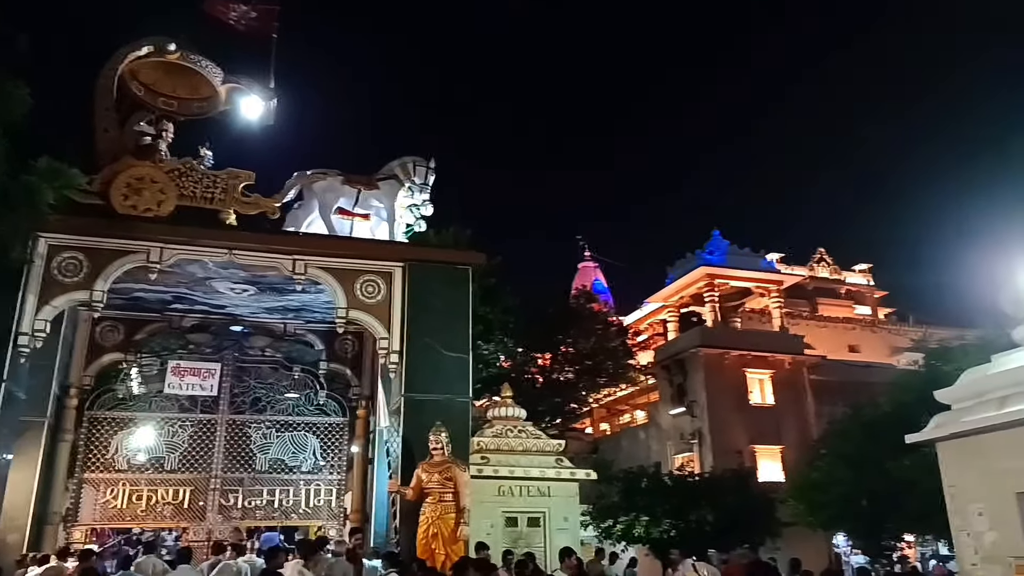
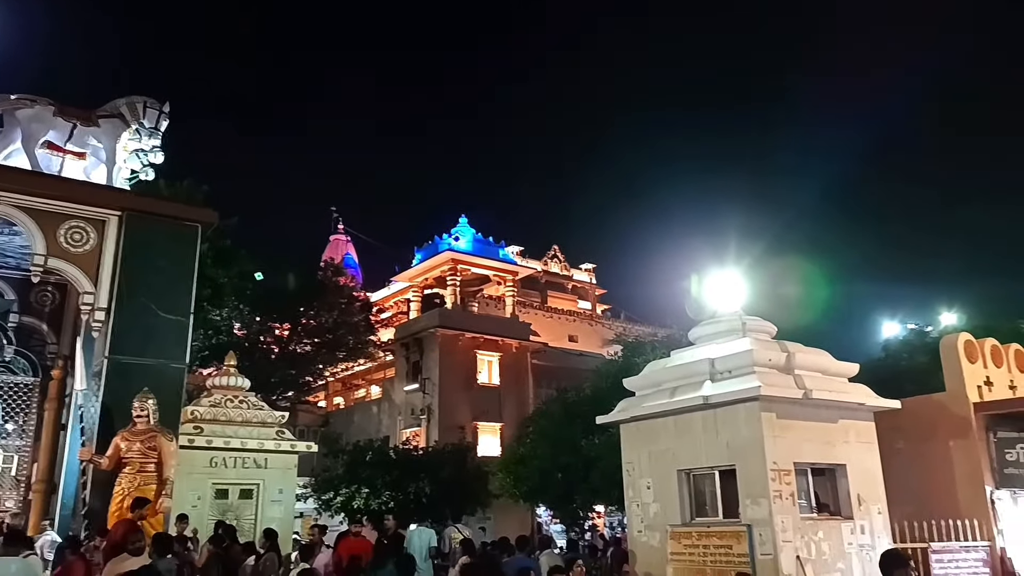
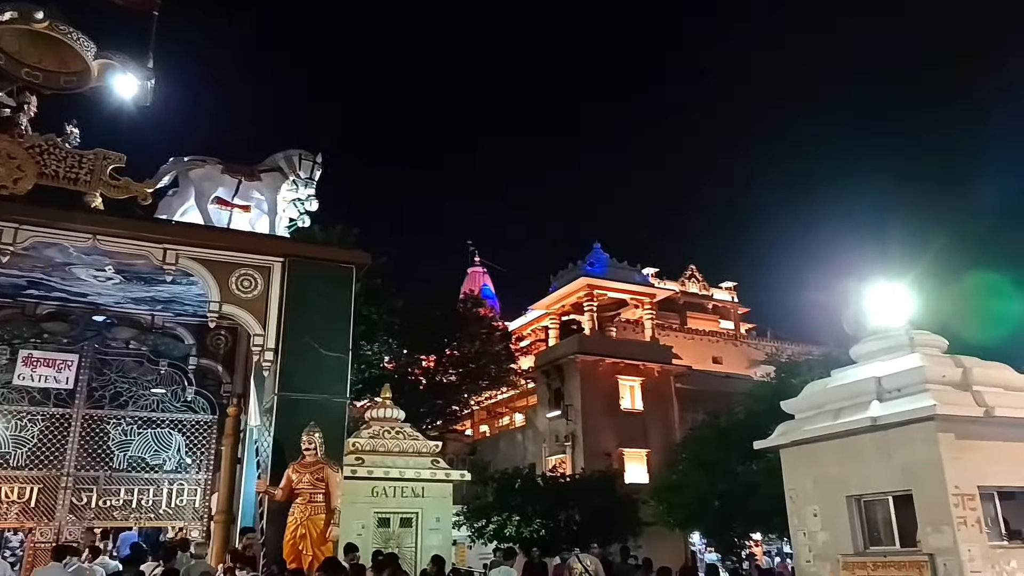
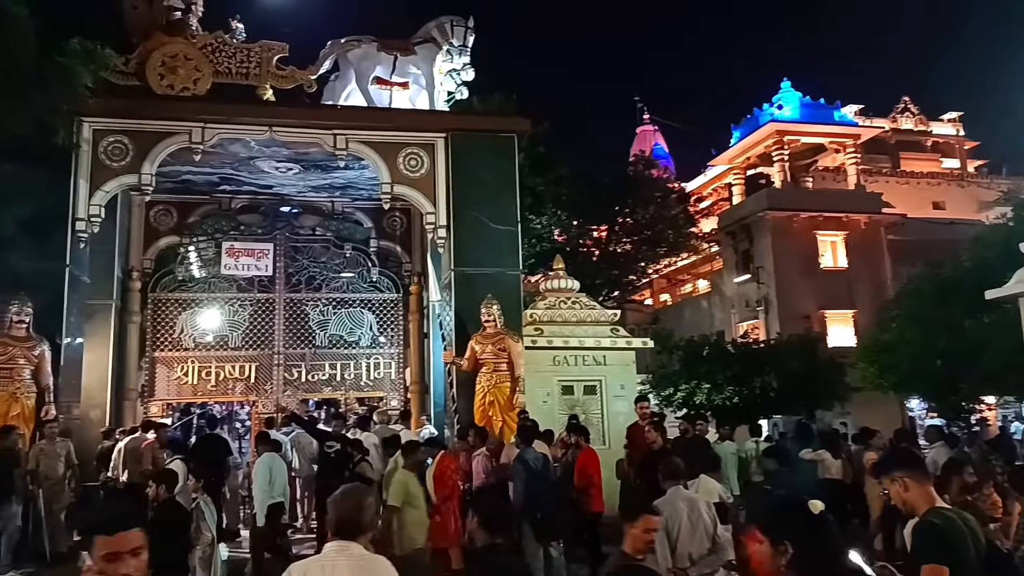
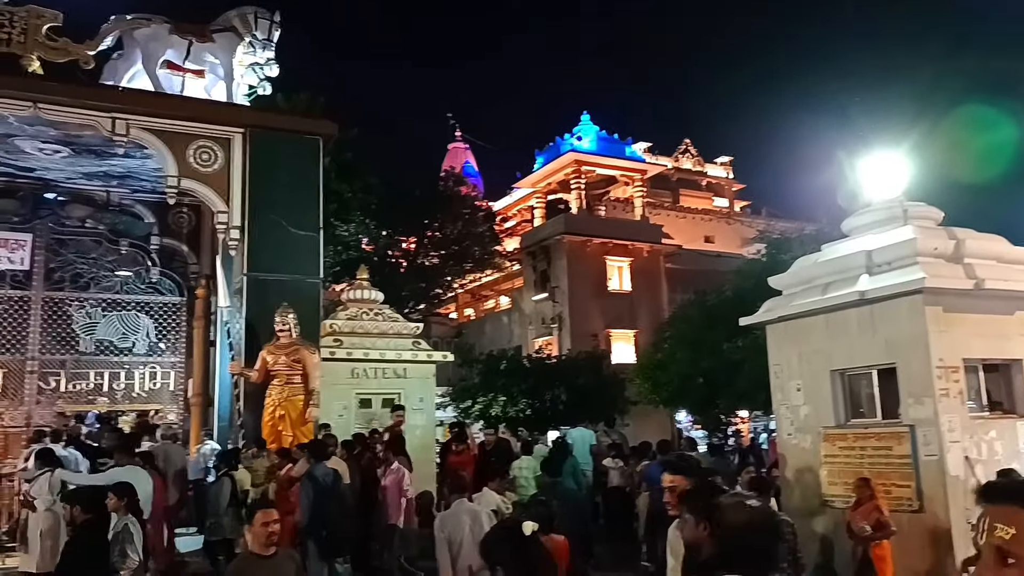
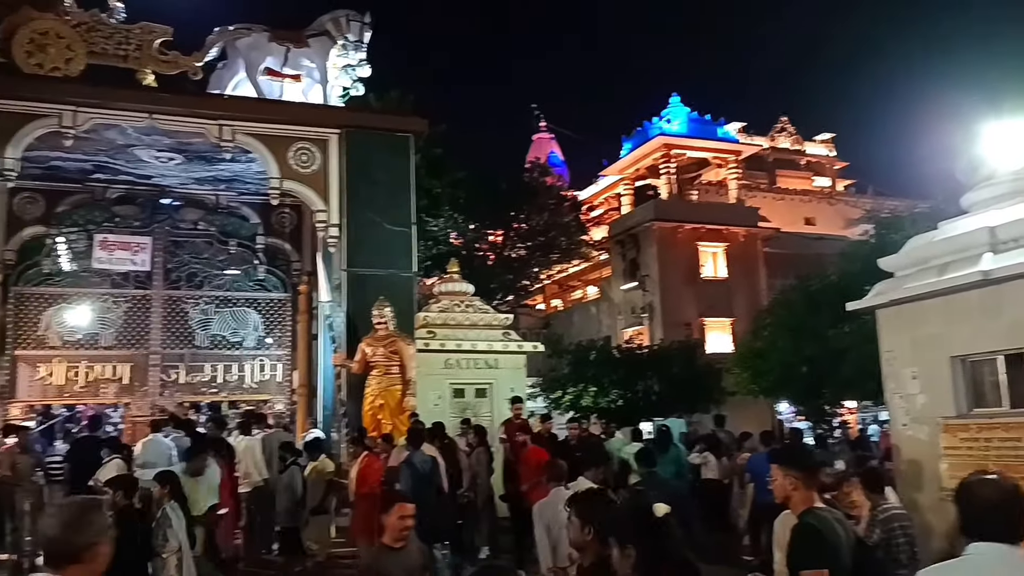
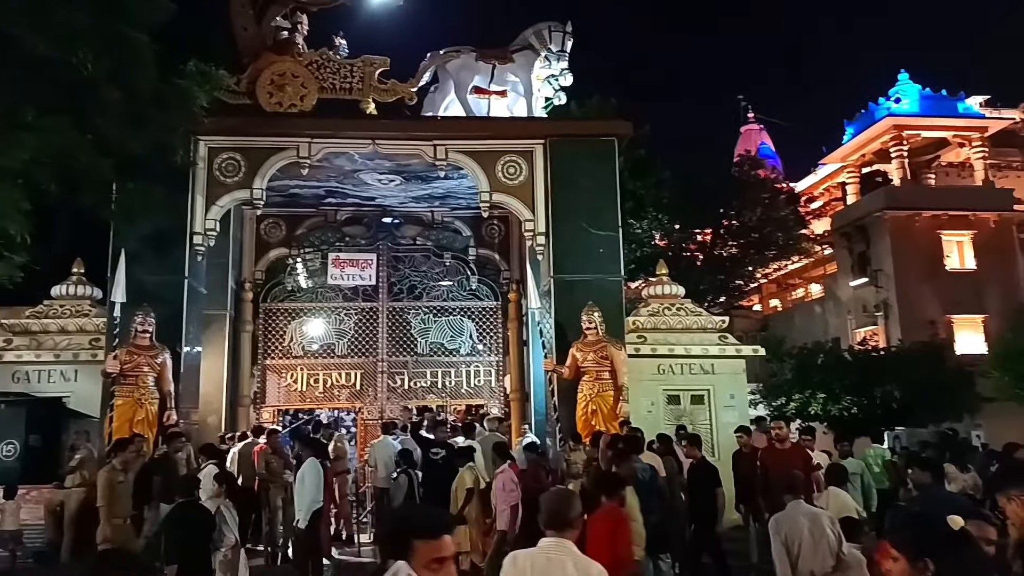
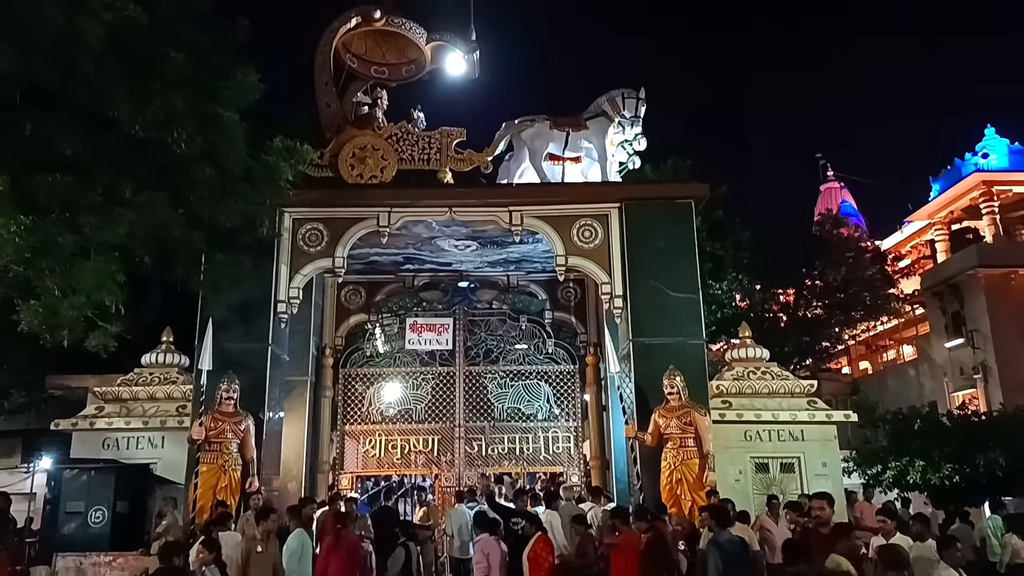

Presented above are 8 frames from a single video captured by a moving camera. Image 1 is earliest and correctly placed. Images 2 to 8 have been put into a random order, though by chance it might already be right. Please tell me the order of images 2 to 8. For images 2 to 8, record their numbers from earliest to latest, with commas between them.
3, 2, 5, 6, 4, 7, 8
